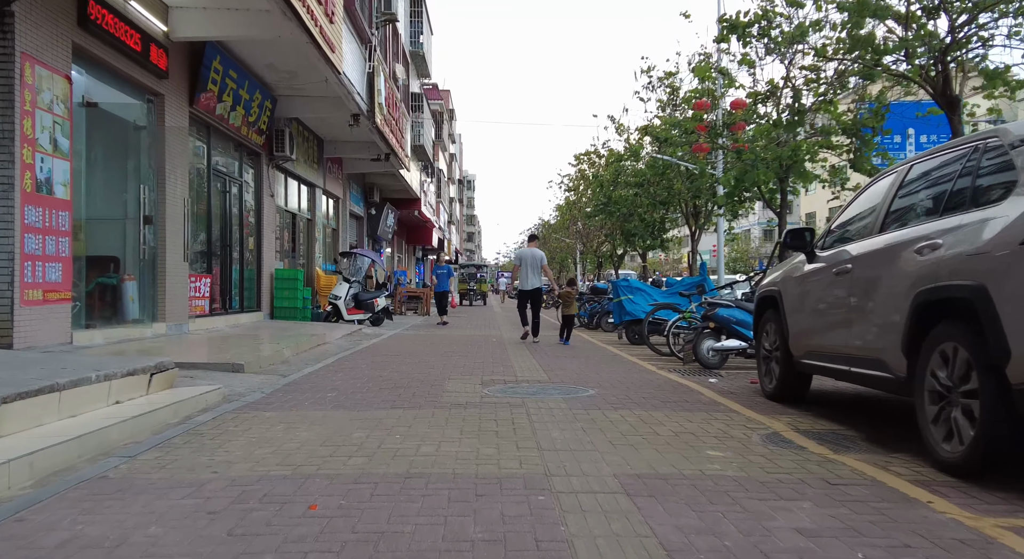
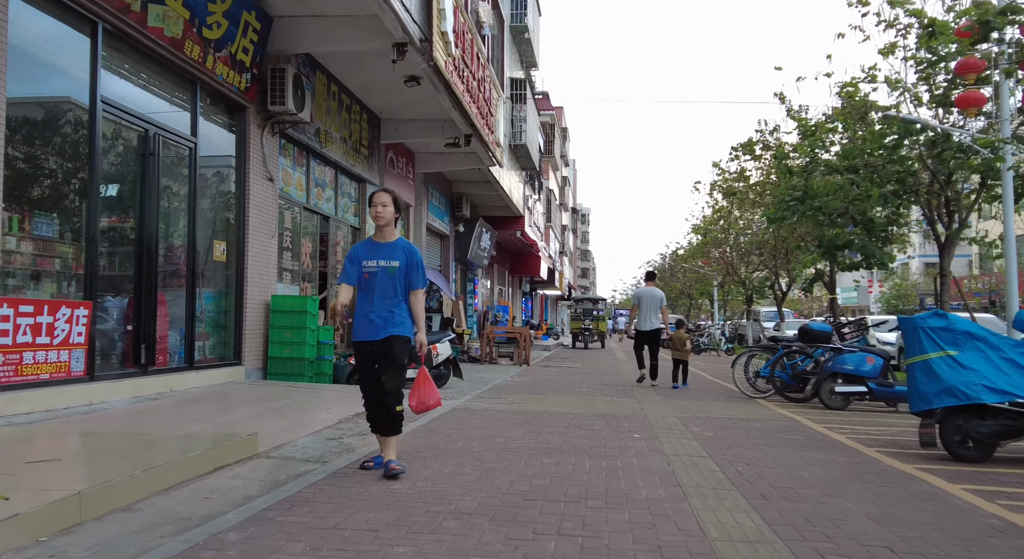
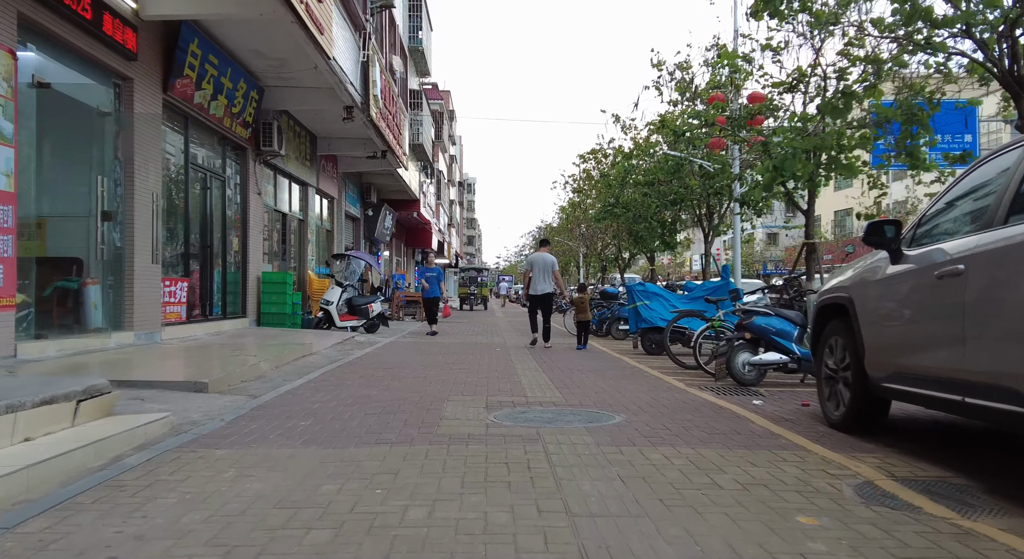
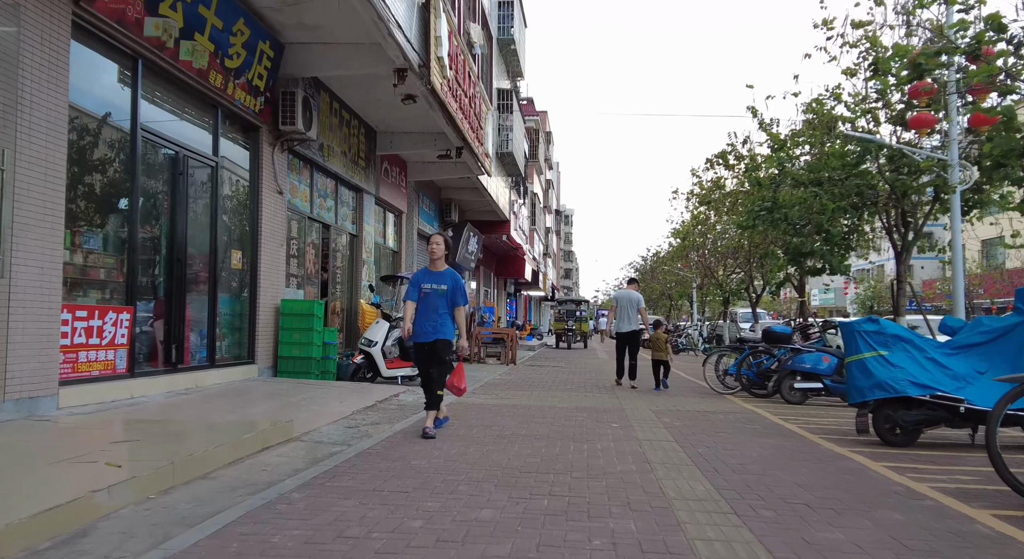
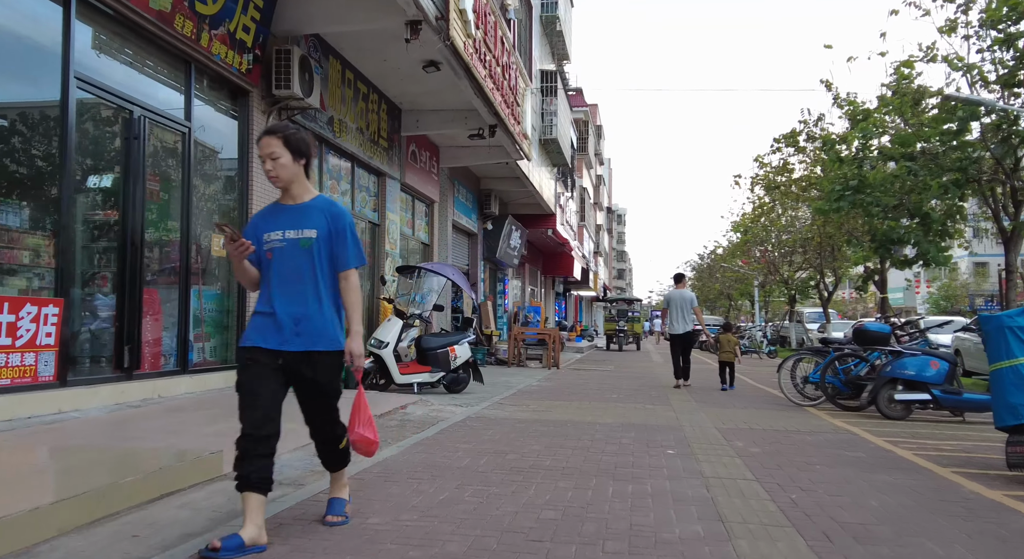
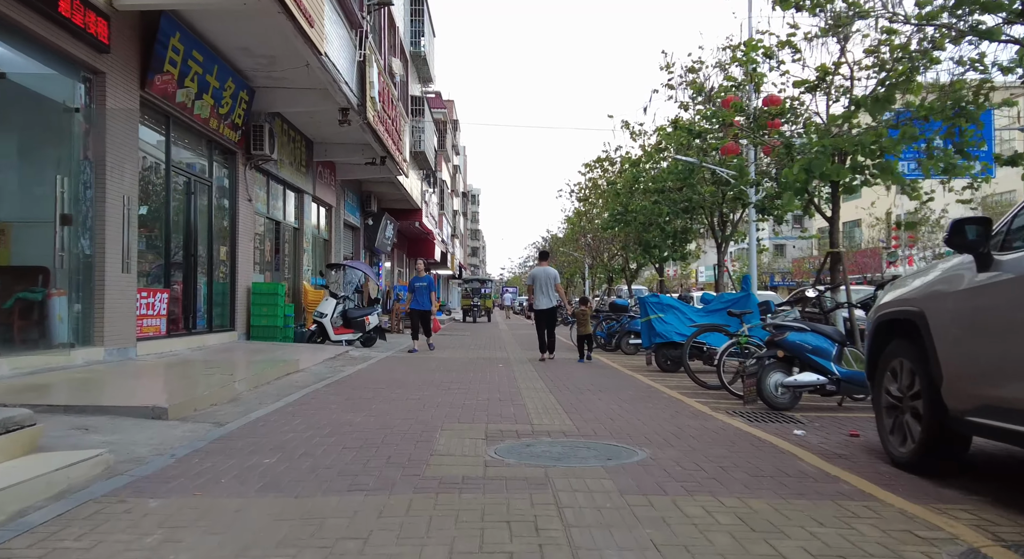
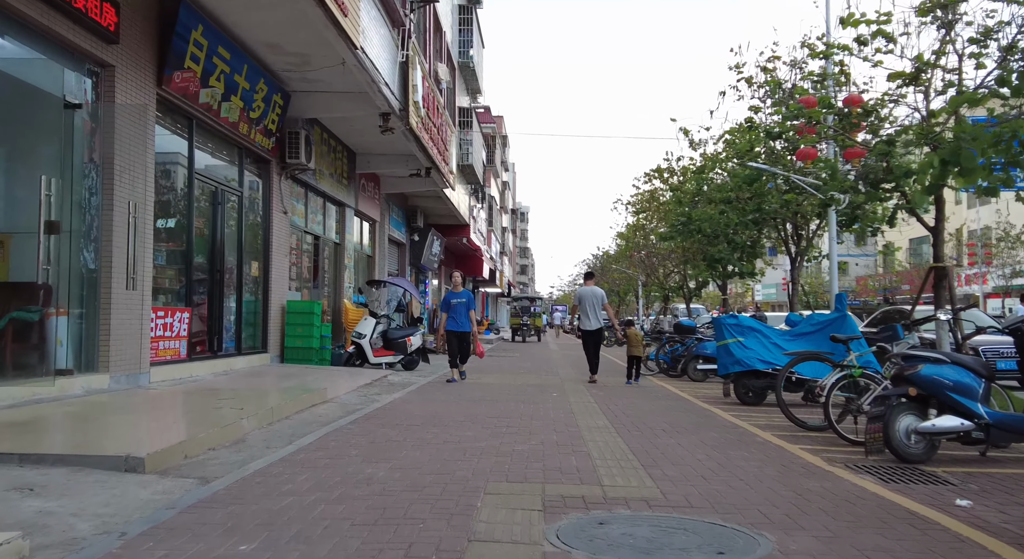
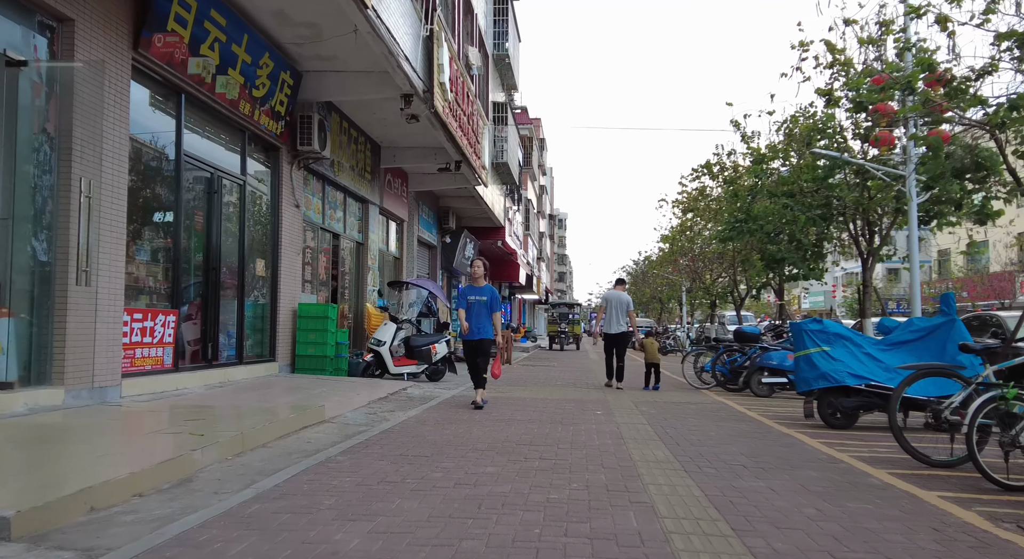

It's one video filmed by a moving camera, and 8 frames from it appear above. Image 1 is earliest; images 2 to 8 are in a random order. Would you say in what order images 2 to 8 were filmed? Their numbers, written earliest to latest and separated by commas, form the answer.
3, 6, 7, 8, 4, 2, 5
